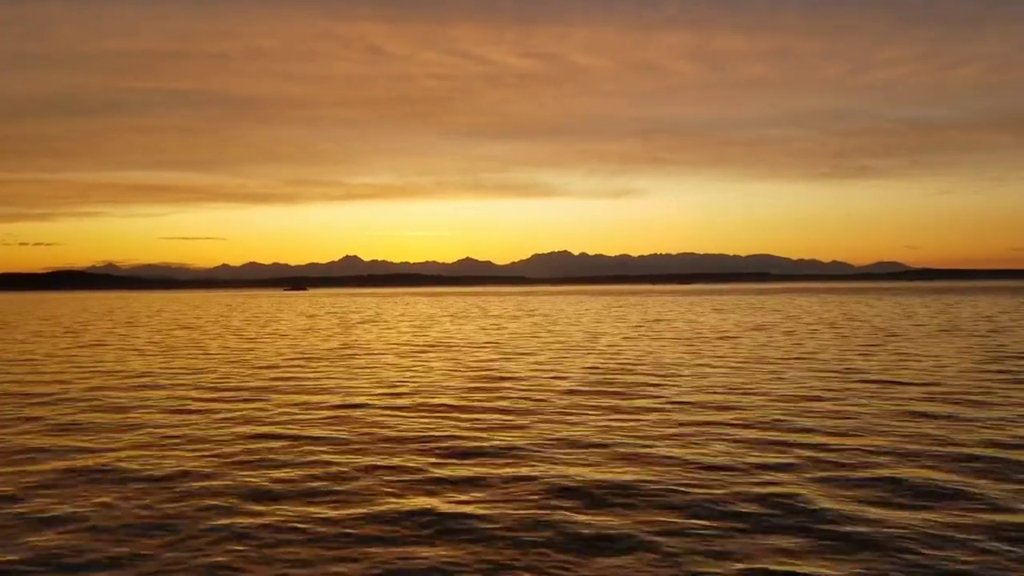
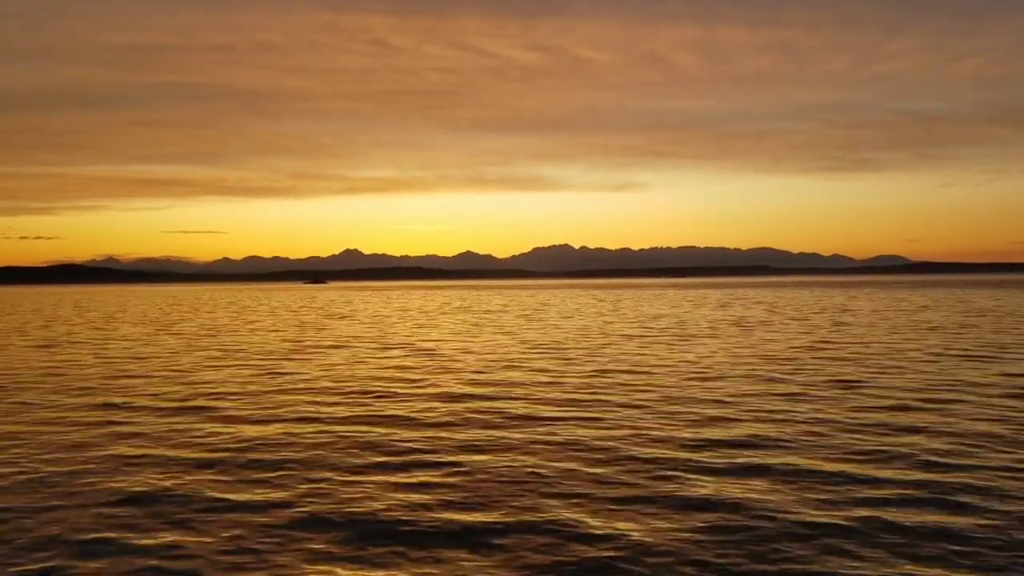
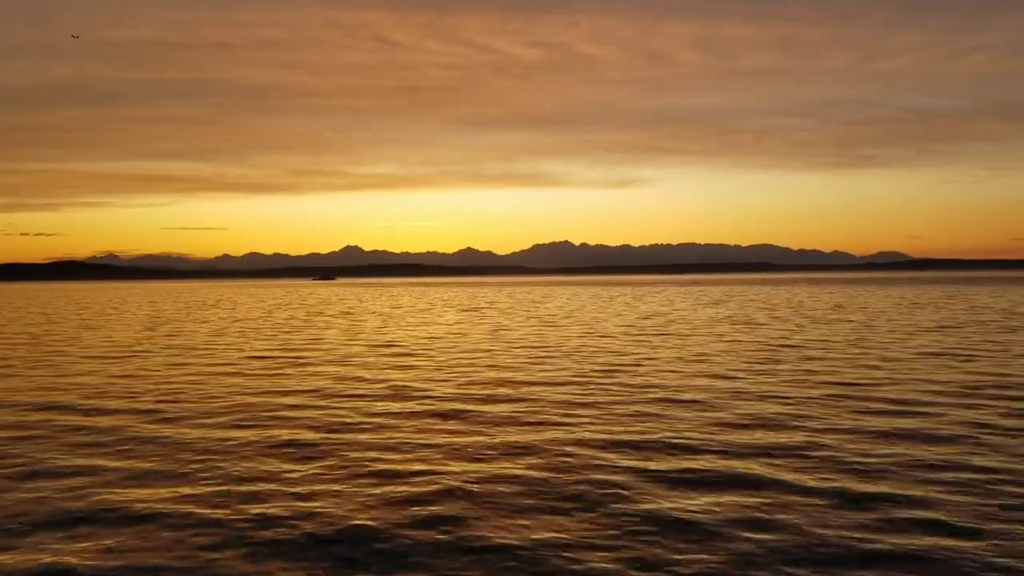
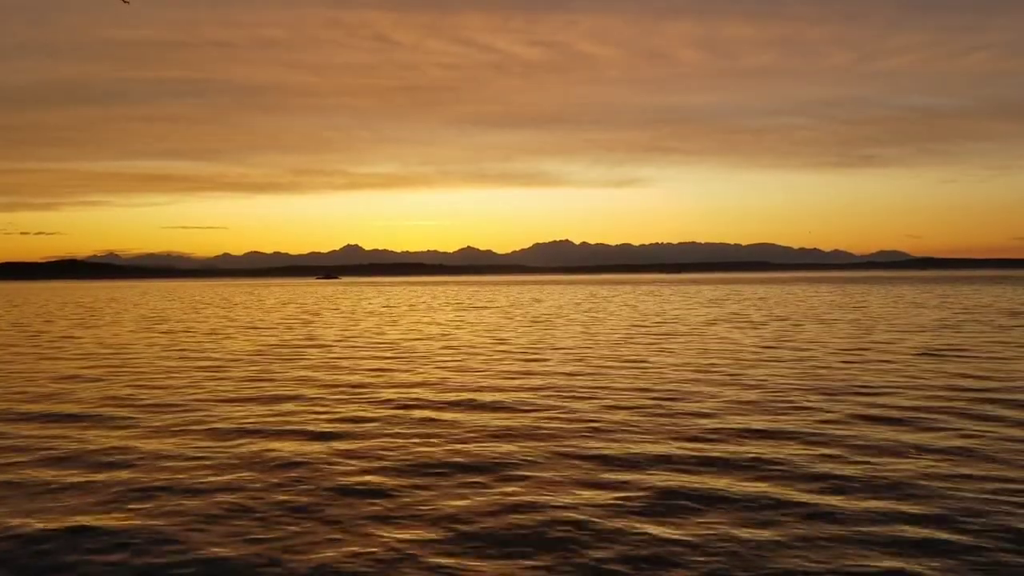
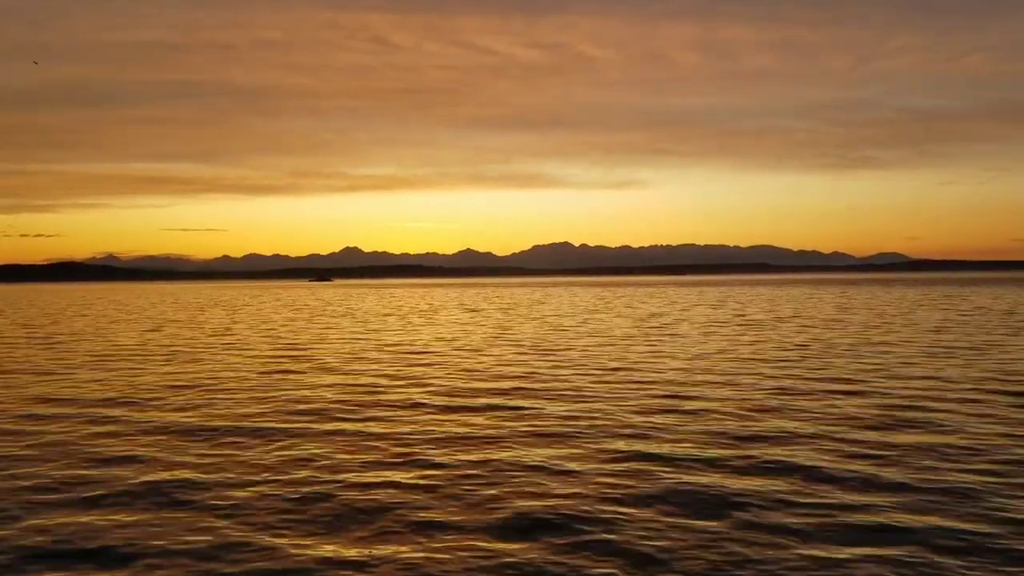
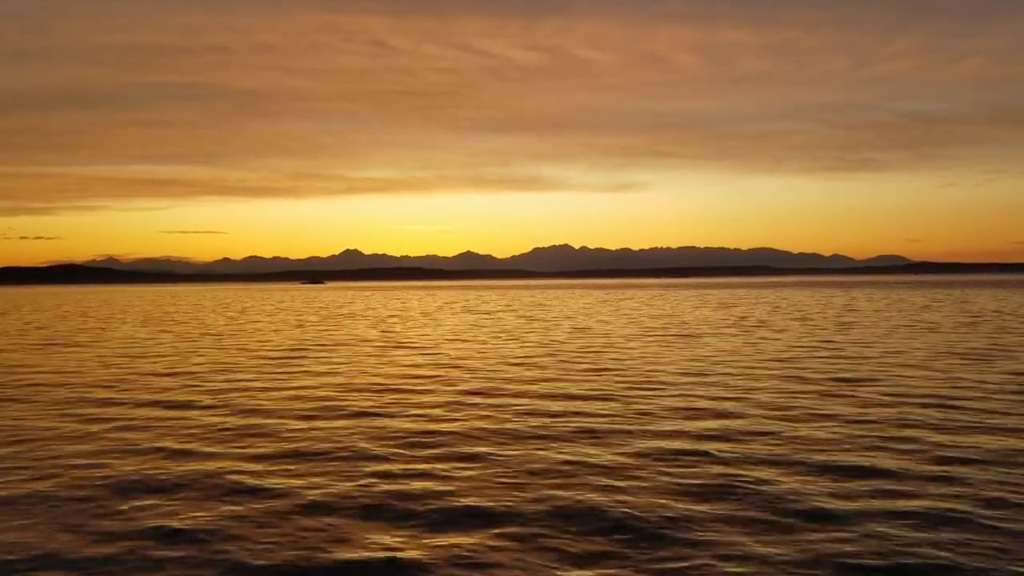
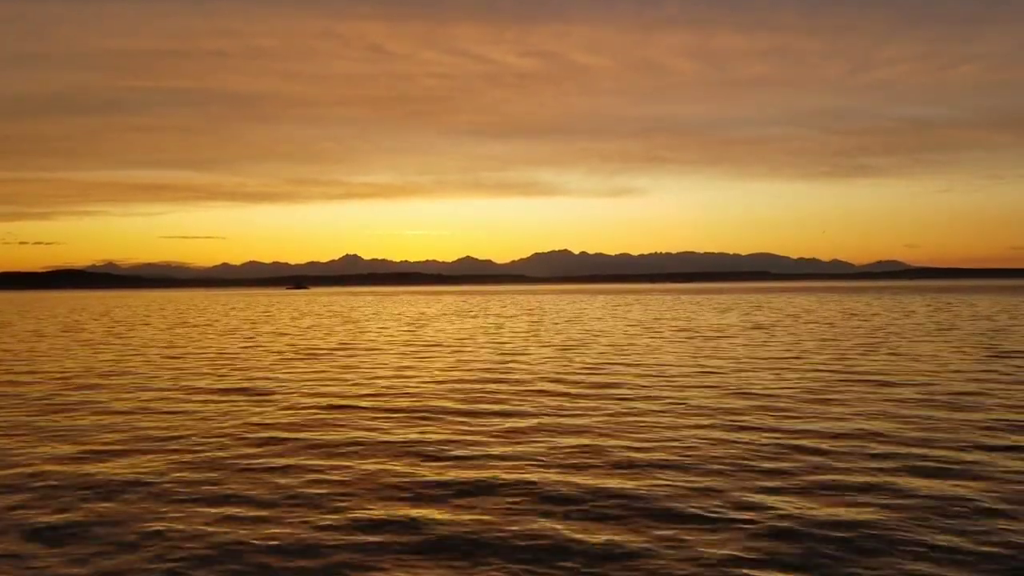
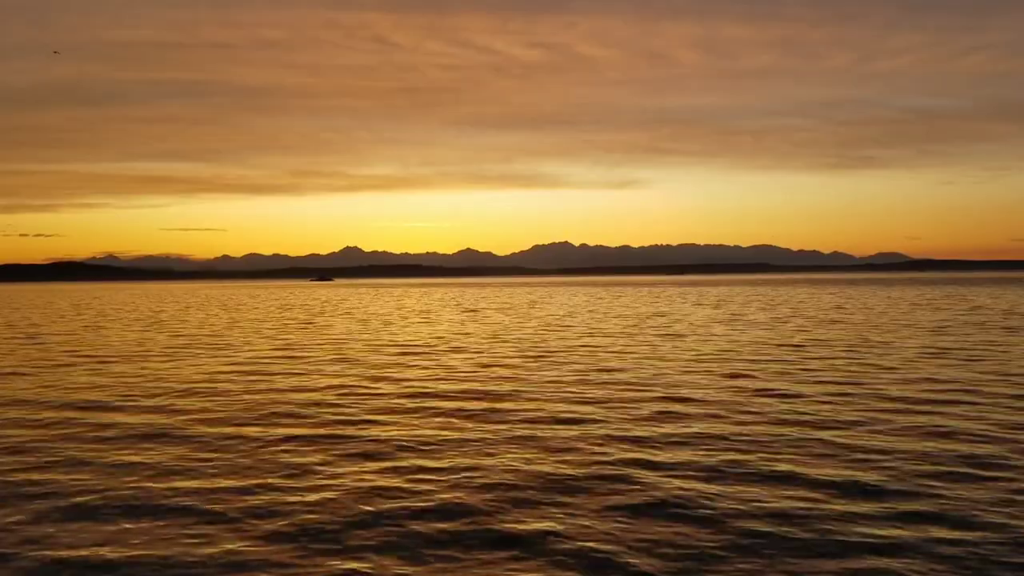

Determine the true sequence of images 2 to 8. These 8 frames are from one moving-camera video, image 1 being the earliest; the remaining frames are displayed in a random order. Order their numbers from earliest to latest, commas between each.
7, 6, 2, 5, 8, 3, 4
